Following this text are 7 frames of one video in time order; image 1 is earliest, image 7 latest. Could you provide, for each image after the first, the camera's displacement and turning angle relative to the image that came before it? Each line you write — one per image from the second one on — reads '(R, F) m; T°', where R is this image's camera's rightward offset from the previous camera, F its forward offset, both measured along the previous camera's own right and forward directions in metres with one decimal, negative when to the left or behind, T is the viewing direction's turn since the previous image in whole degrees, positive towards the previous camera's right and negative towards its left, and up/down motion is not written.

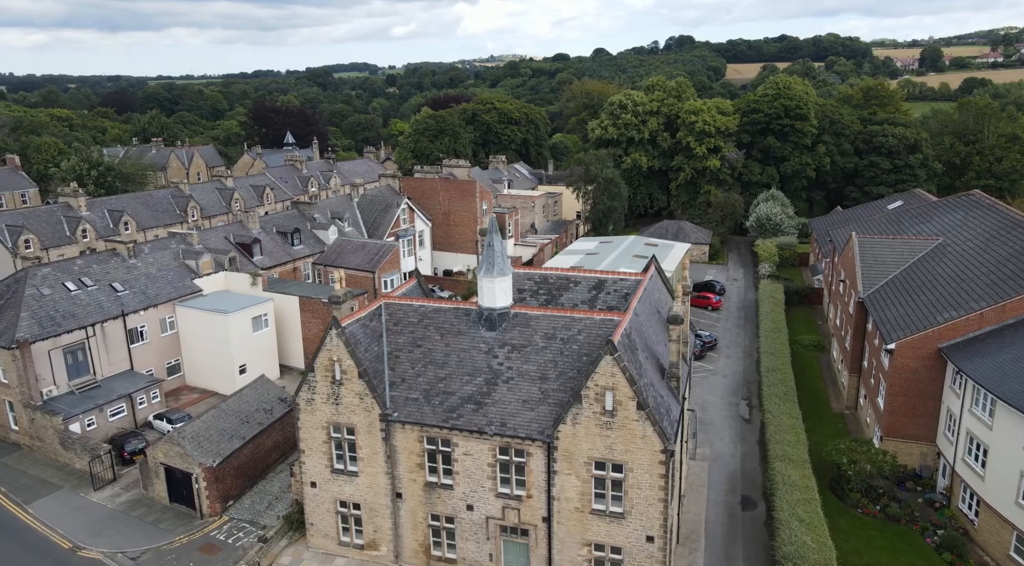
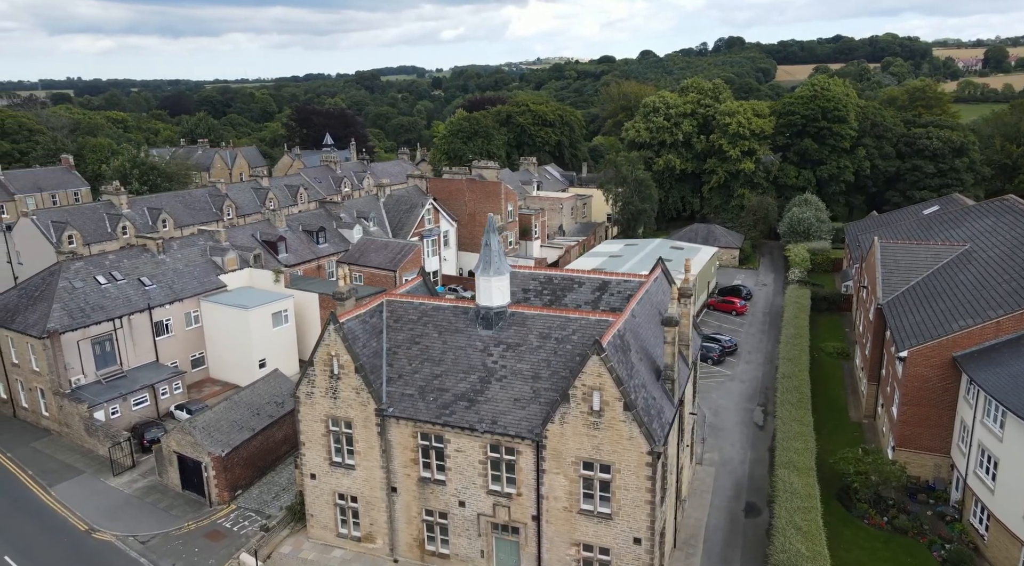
(+2.0, -0.2) m; -4°
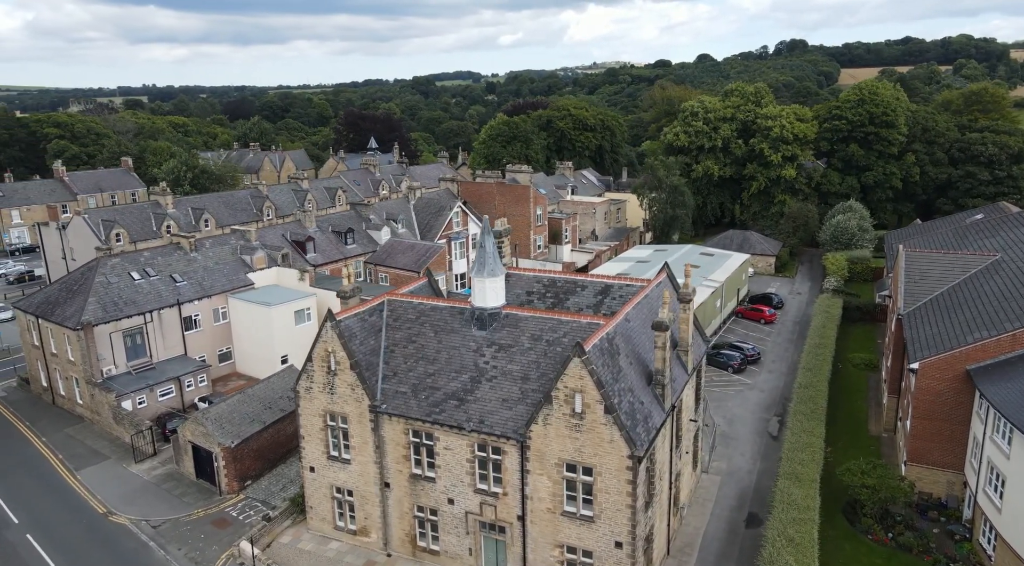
(+2.5, -0.2) m; -4°
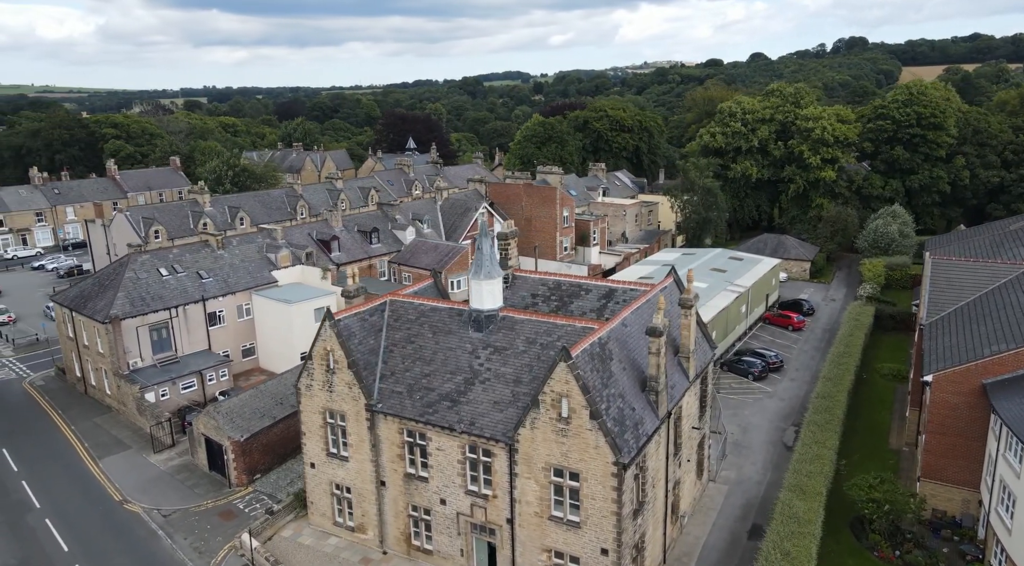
(+2.2, +0.1) m; -4°
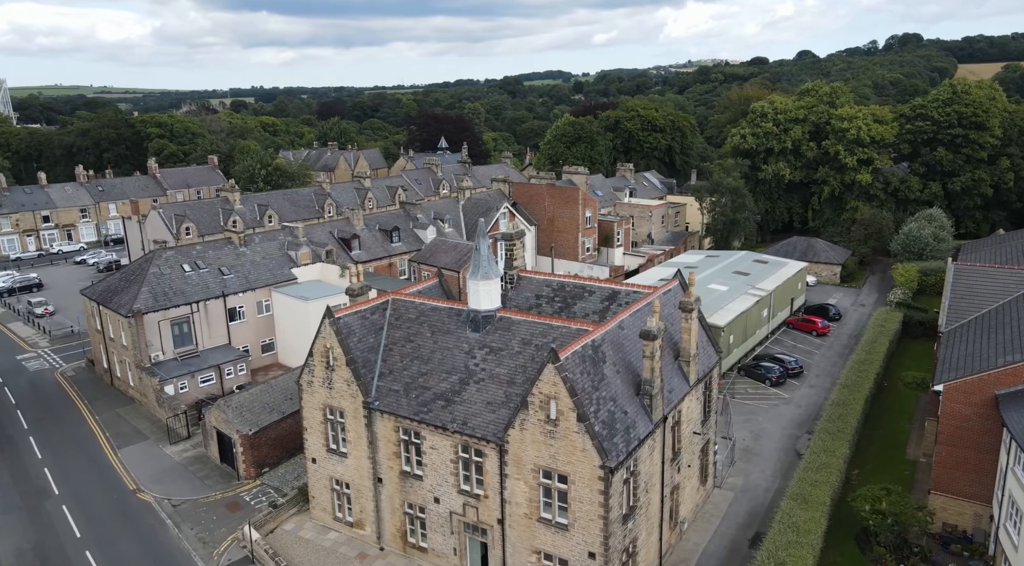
(+1.8, +0.1) m; -3°
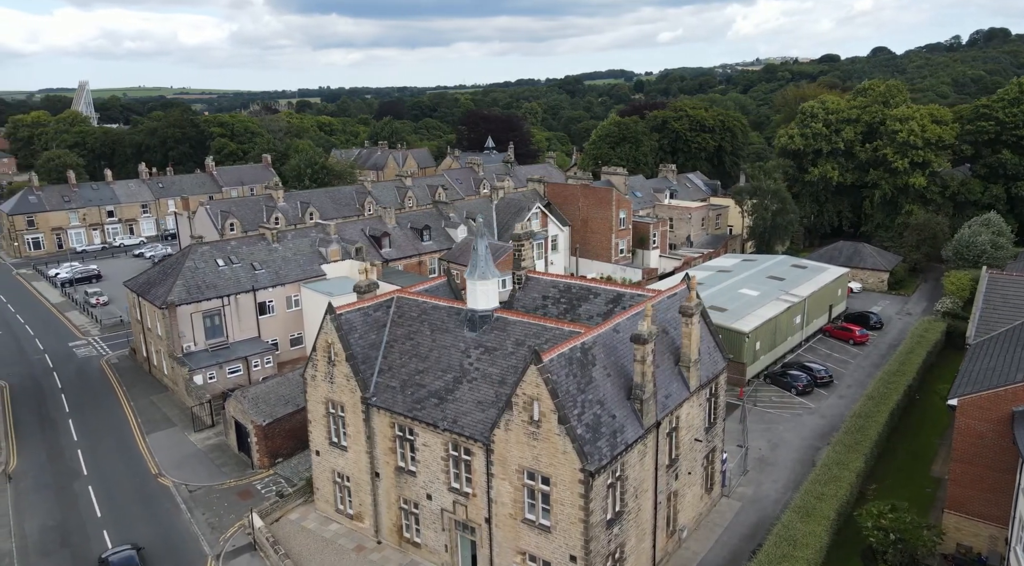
(+2.7, +0.1) m; -5°
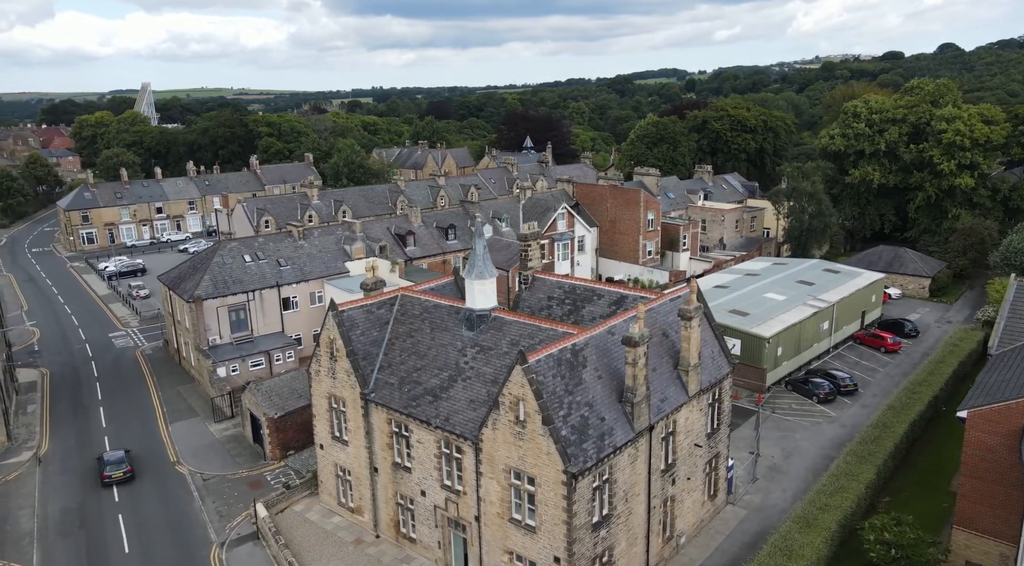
(+2.2, +0.1) m; -4°
